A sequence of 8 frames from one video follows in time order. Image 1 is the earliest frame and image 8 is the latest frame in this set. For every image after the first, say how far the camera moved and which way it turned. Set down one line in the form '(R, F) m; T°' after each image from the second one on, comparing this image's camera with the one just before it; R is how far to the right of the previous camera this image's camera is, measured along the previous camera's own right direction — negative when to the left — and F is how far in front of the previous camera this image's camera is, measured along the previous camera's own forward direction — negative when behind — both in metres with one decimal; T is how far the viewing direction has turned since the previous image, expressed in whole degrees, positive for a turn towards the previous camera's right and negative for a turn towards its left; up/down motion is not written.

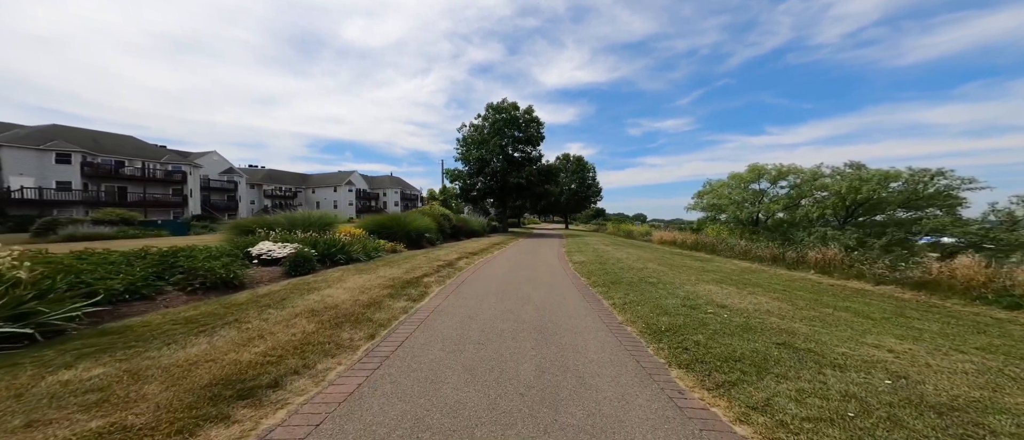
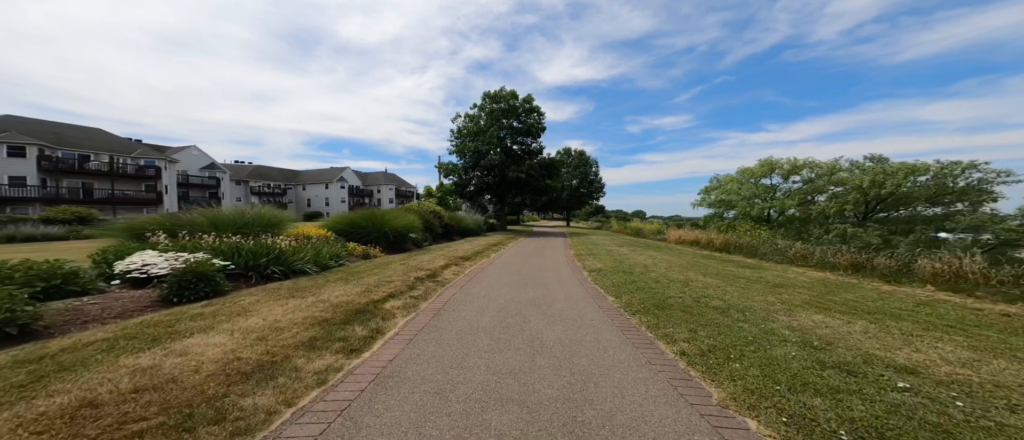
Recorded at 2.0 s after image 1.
(0.0, +2.4) m; 0°
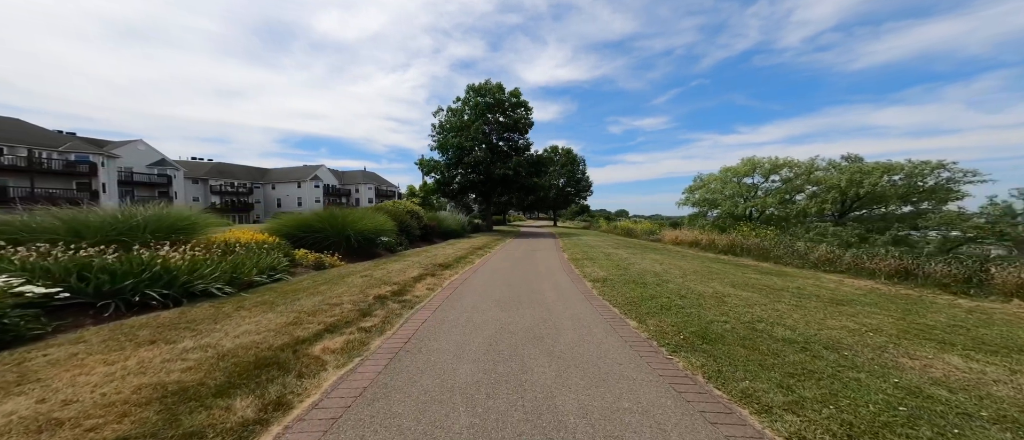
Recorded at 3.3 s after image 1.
(-0.1, +1.6) m; +2°
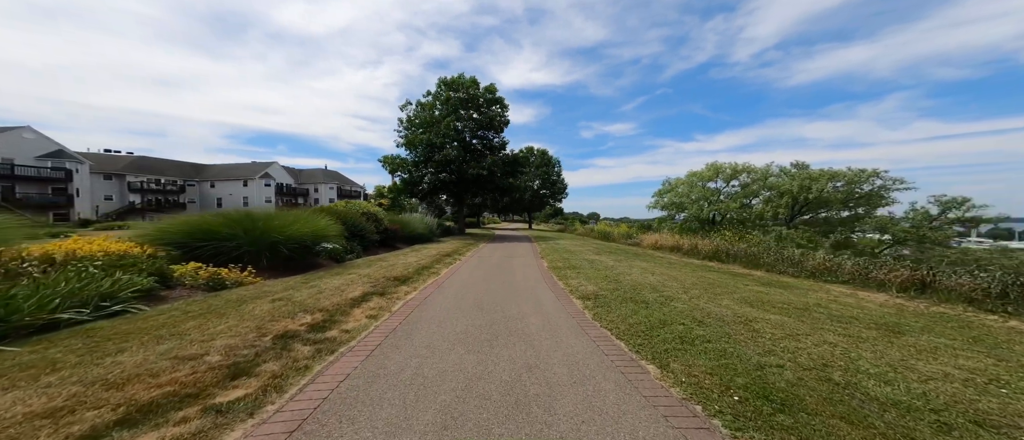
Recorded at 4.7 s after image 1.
(0.0, +1.5) m; +5°
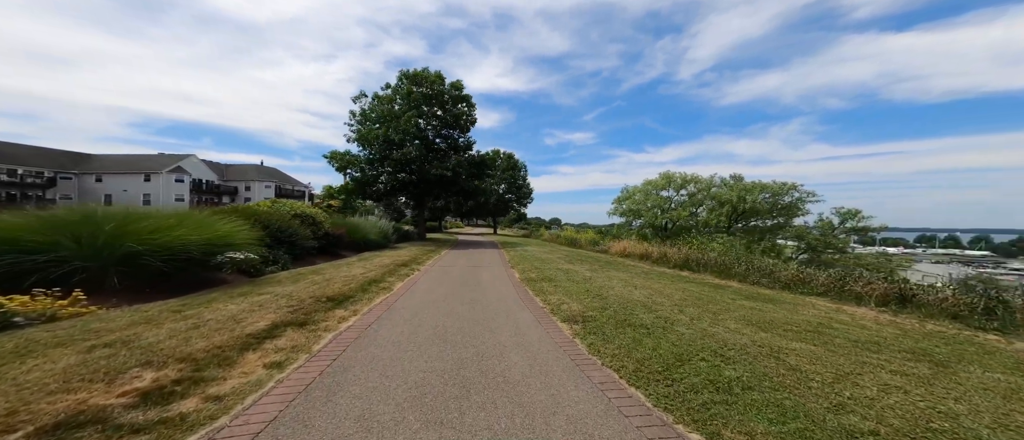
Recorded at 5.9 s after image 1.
(-0.2, +1.3) m; +6°
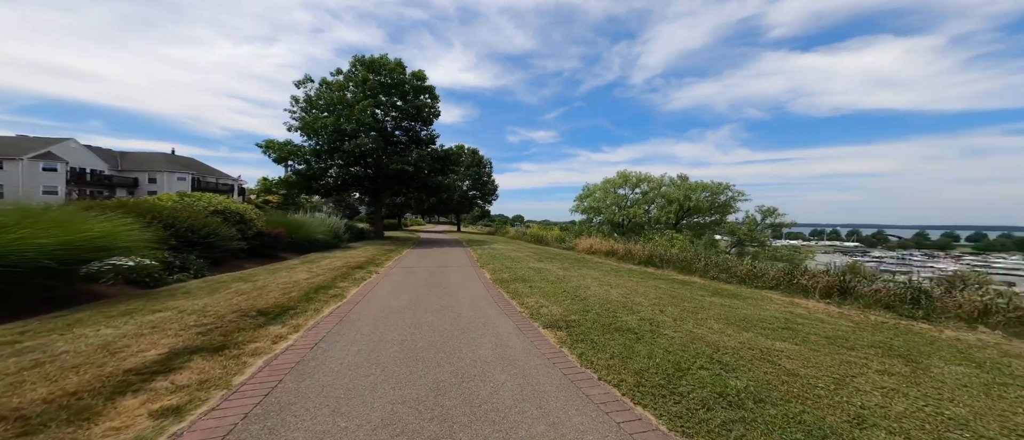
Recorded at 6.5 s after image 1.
(-0.2, +0.5) m; +6°
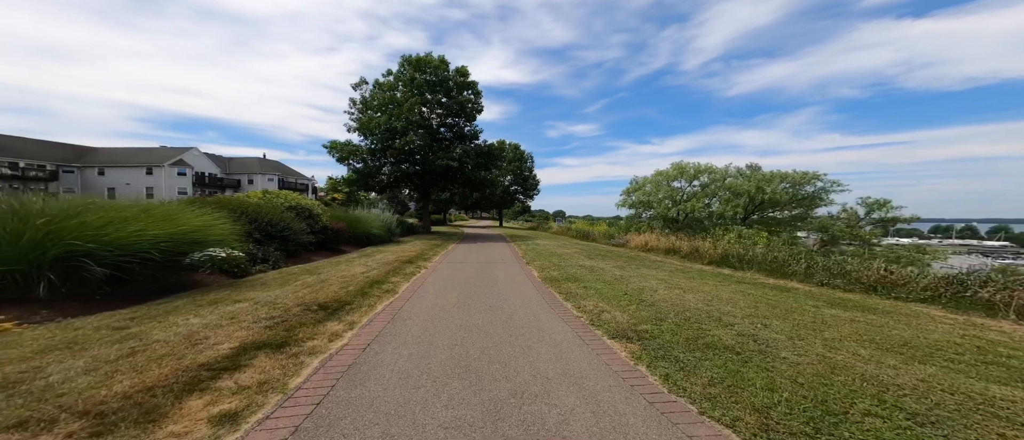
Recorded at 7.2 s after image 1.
(-0.3, +0.9) m; -8°
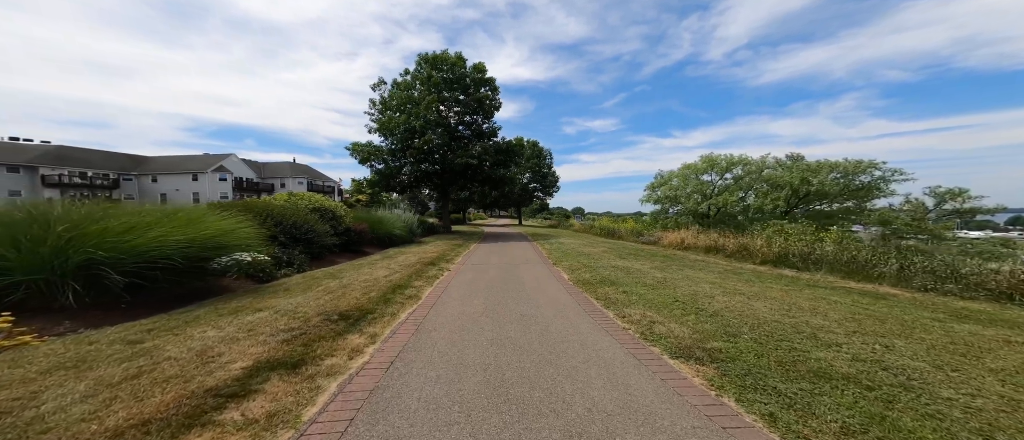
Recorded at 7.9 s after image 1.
(-0.3, +0.9) m; -4°
